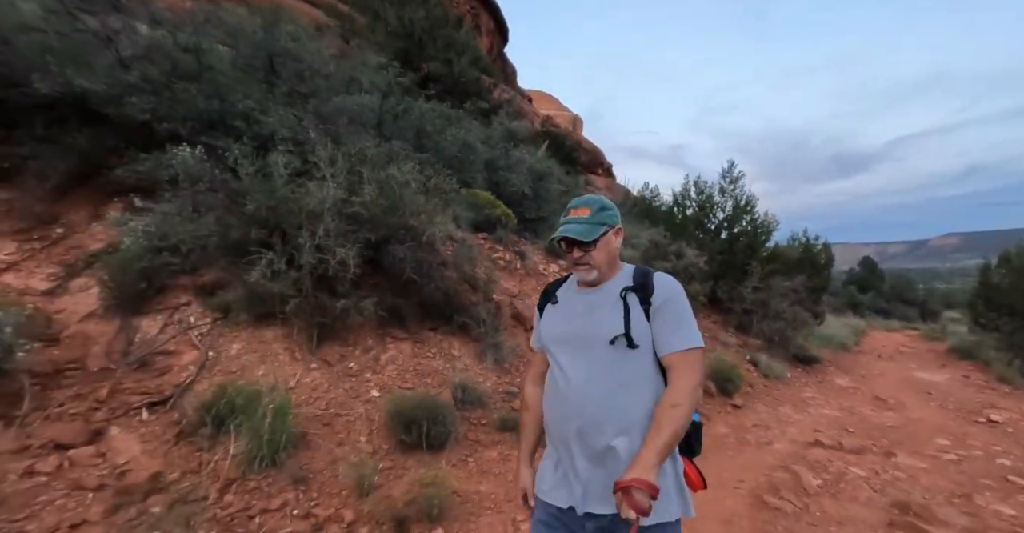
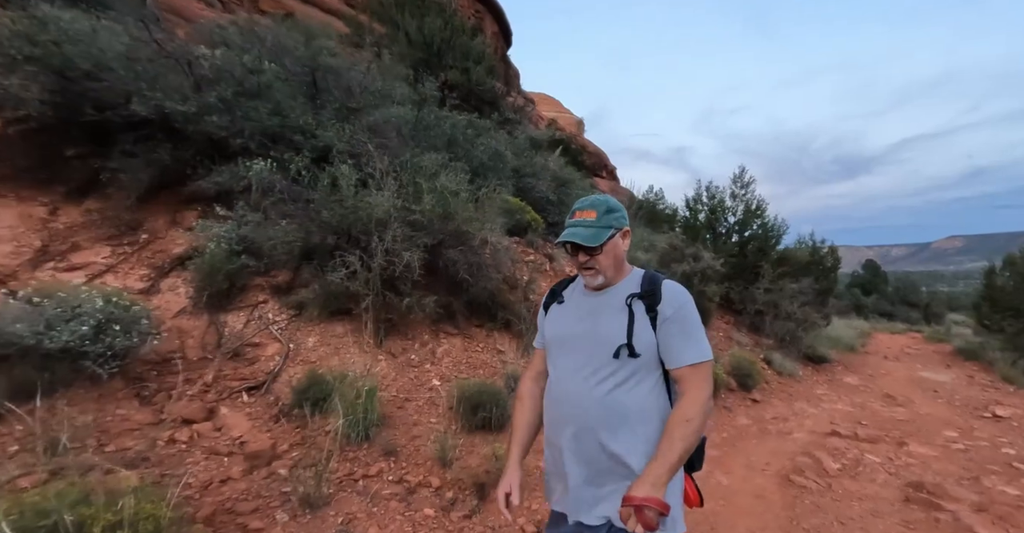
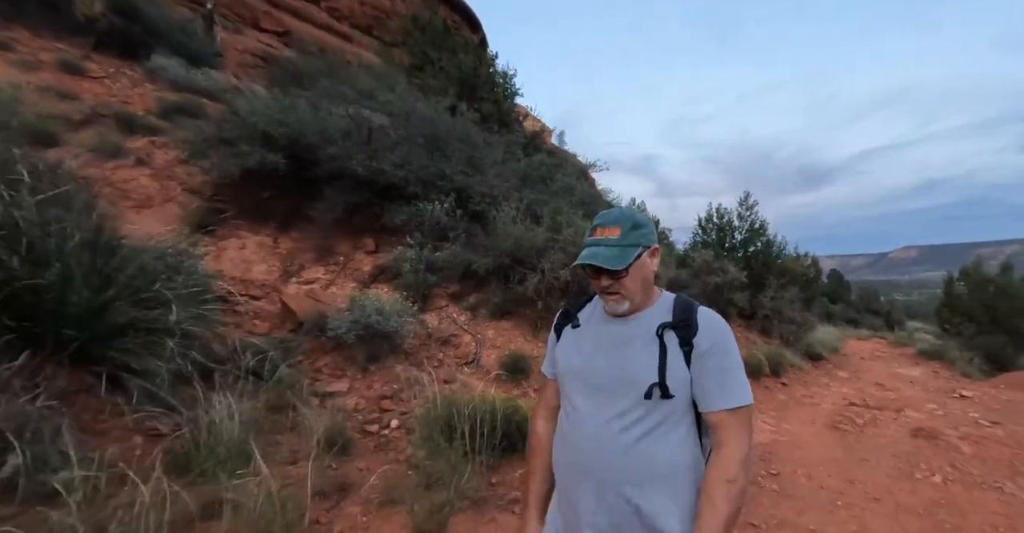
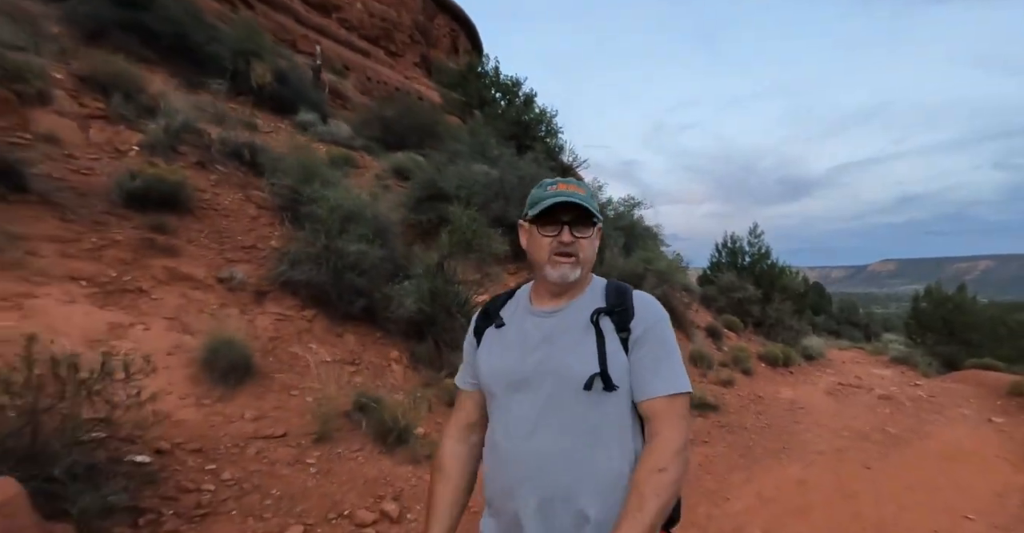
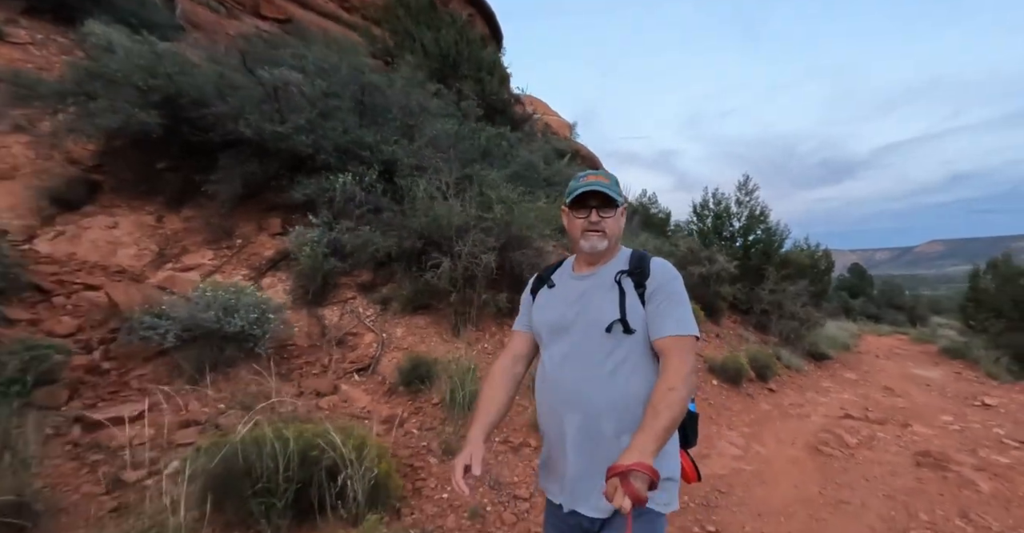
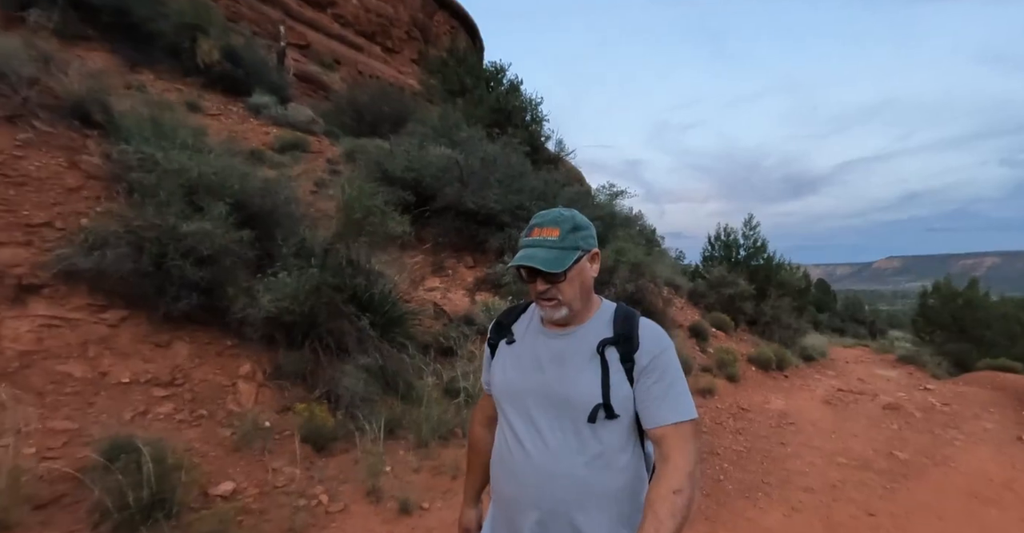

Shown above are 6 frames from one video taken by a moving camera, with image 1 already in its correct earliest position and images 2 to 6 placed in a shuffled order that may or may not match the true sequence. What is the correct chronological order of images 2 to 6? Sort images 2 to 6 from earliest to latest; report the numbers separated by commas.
2, 5, 3, 6, 4
